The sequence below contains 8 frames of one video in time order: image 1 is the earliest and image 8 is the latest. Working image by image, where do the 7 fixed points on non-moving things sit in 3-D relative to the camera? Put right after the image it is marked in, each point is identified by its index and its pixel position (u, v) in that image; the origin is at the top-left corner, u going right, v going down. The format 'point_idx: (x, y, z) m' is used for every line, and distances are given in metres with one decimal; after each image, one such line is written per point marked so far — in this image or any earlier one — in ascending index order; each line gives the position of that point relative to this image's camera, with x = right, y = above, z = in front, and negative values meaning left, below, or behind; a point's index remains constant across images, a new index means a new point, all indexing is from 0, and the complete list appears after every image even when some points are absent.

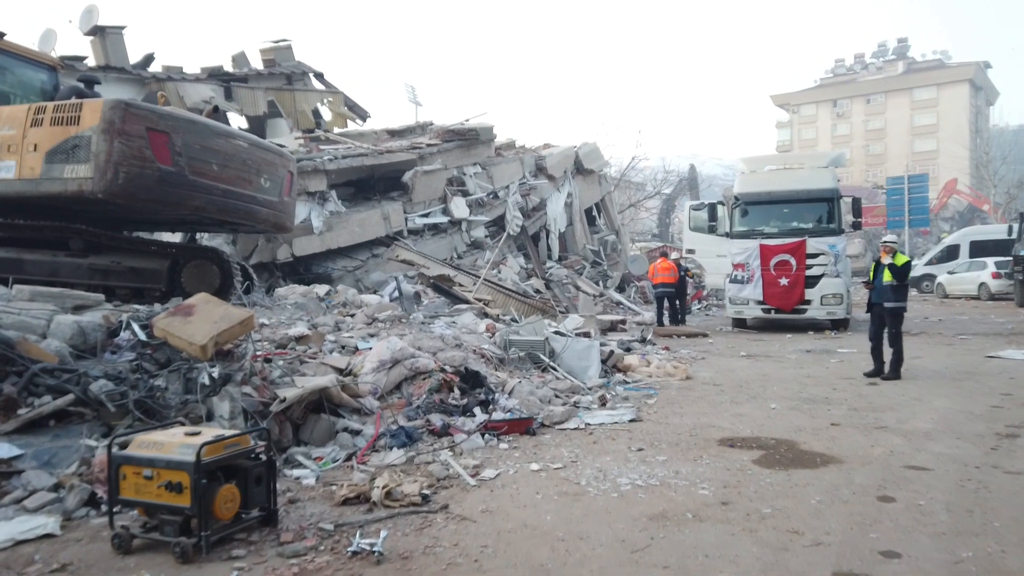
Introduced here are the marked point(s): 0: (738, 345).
0: (+3.7, -0.9, +12.8) m
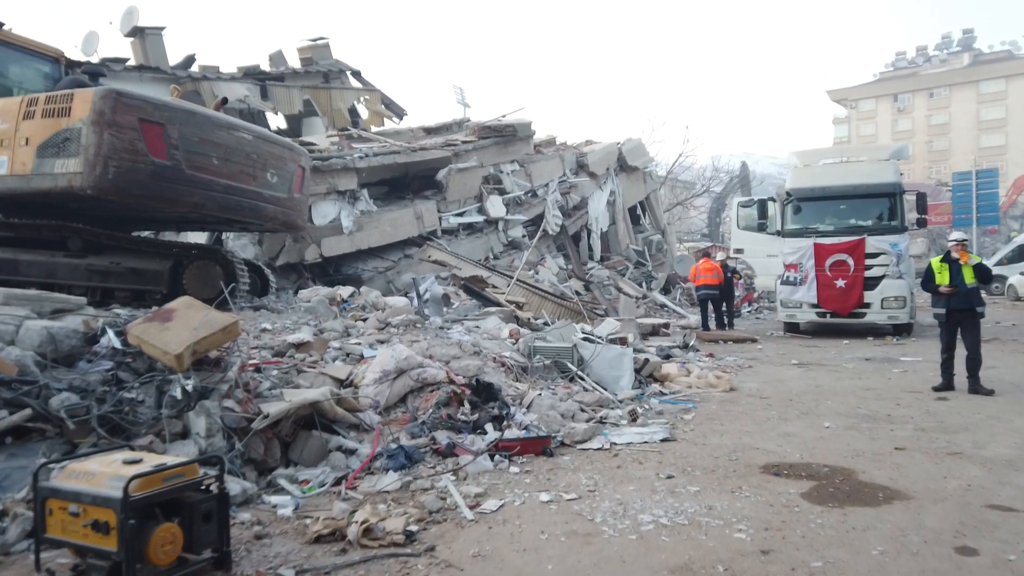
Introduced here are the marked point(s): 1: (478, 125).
0: (+4.3, -1.0, +11.9) m
1: (-0.9, +3.9, +18.1) m
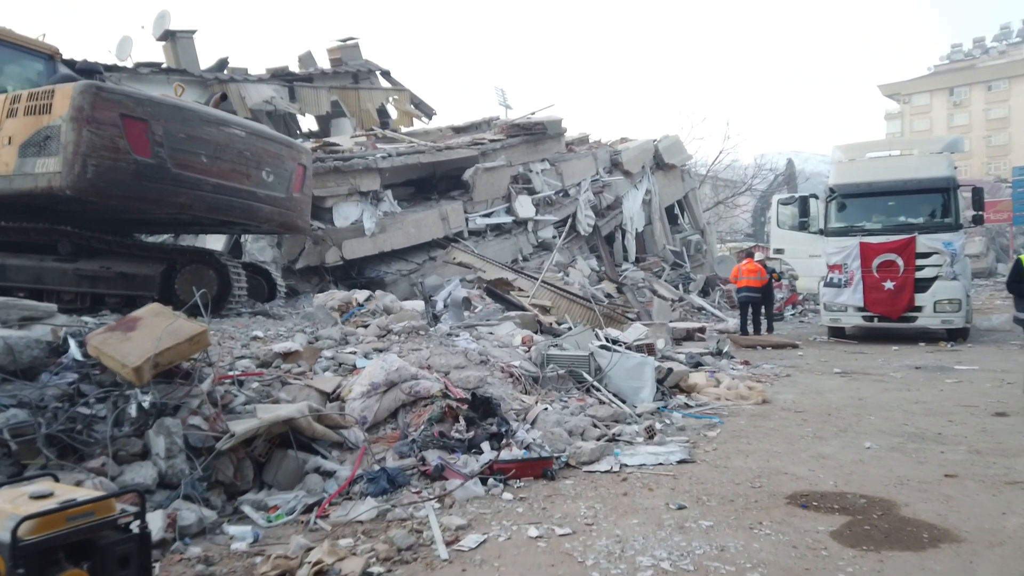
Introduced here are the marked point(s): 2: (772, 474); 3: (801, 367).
0: (+4.6, -1.0, +11.1) m
1: (-0.2, +3.8, +17.6) m
2: (+1.7, -1.2, +4.9) m
3: (+3.8, -1.0, +10.2) m
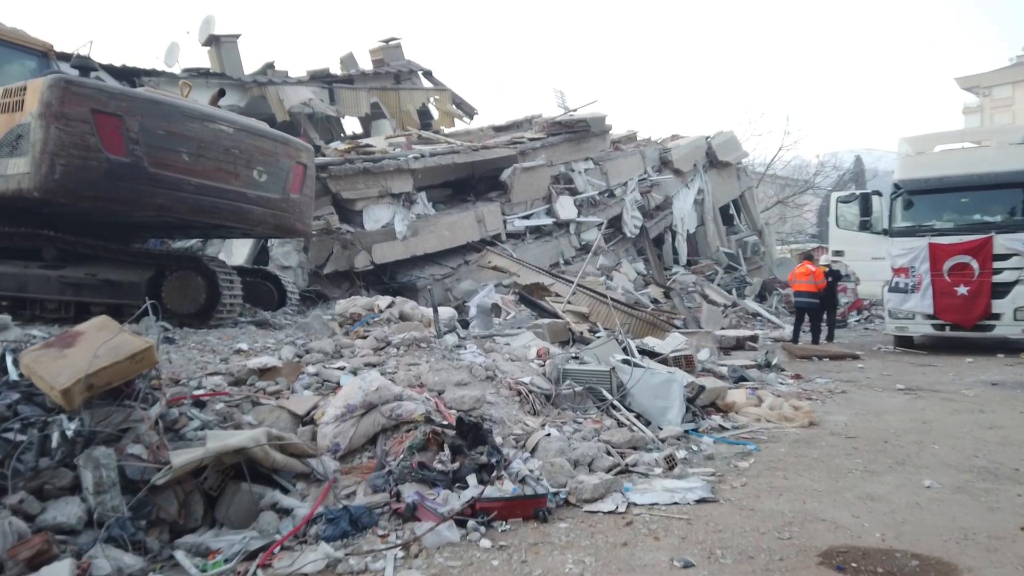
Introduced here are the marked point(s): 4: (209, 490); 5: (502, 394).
0: (+5.0, -1.1, +10.1) m
1: (+0.8, +3.7, +17.0) m
2: (+1.6, -1.3, +4.1) m
3: (+4.2, -1.1, +9.2) m
4: (-1.6, -1.1, +4.1) m
5: (-0.1, -0.8, +5.9) m
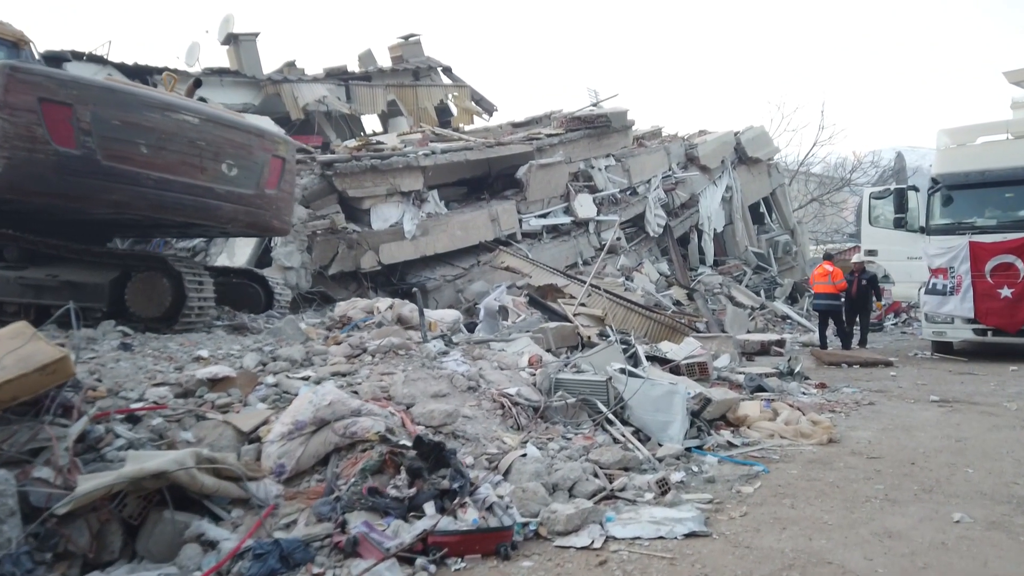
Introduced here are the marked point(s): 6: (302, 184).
0: (+5.1, -1.1, +9.3) m
1: (+1.2, +3.7, +16.4) m
2: (+1.4, -1.3, +3.6) m
3: (+4.2, -1.1, +8.5) m
4: (-1.8, -1.1, +3.6) m
5: (-0.2, -0.8, +5.4) m
6: (-3.2, +1.6, +11.7) m
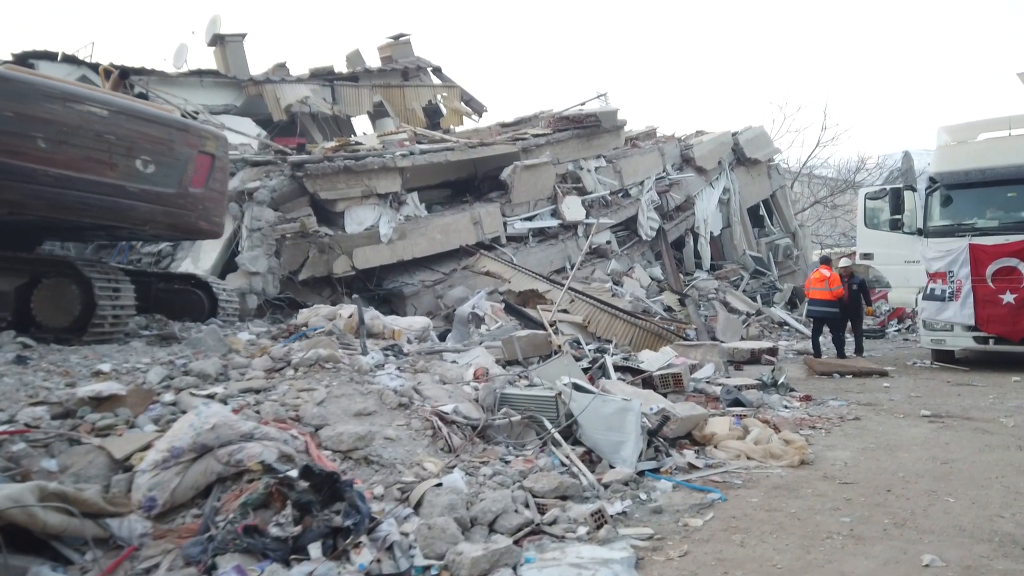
0: (+4.7, -1.2, +8.7) m
1: (+0.9, +3.6, +15.9) m
2: (+0.9, -1.3, +3.0) m
3: (+3.8, -1.2, +7.9) m
4: (-2.3, -1.1, +3.2) m
5: (-0.6, -0.9, +4.9) m
6: (-3.5, +1.5, +11.3) m
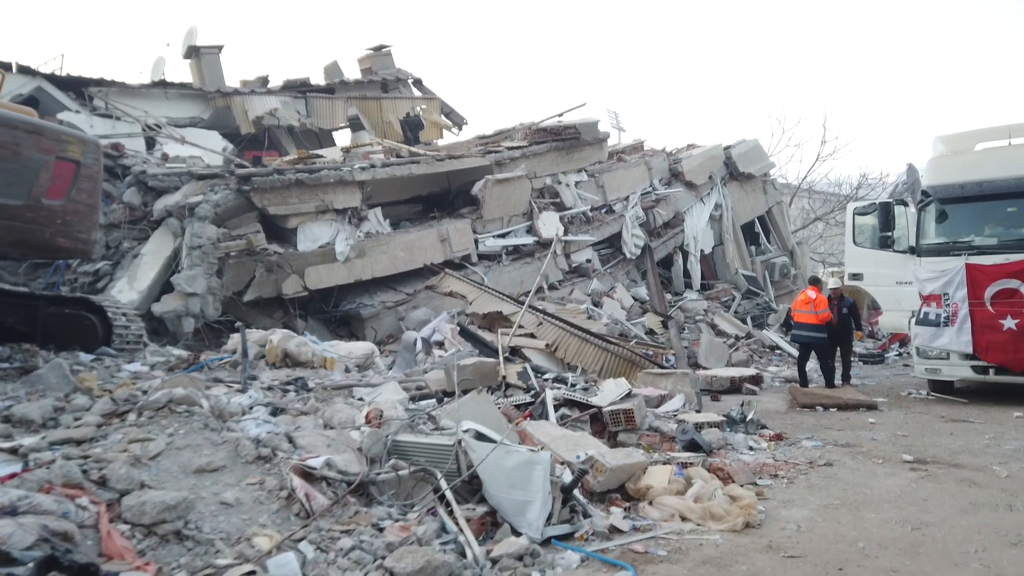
0: (+4.1, -1.4, +7.8) m
1: (+0.4, +3.2, +15.2) m
2: (+0.2, -1.4, +2.2) m
3: (+3.2, -1.4, +7.0) m
4: (-3.0, -1.3, +2.4) m
5: (-1.3, -1.0, +4.1) m
6: (-4.1, +1.2, +10.6) m
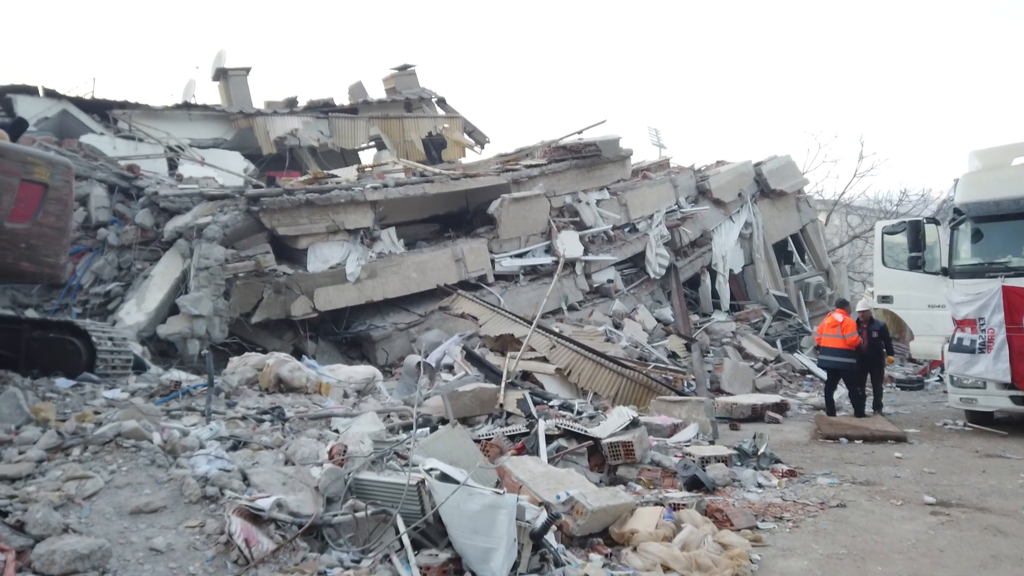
0: (+4.1, -1.7, +7.2) m
1: (+0.8, +2.8, +14.9) m
2: (-0.1, -1.5, +1.8) m
3: (+3.1, -1.7, +6.5) m
4: (-3.3, -1.4, +2.2) m
5: (-1.5, -1.2, +3.8) m
6: (-3.9, +0.9, +10.5) m
